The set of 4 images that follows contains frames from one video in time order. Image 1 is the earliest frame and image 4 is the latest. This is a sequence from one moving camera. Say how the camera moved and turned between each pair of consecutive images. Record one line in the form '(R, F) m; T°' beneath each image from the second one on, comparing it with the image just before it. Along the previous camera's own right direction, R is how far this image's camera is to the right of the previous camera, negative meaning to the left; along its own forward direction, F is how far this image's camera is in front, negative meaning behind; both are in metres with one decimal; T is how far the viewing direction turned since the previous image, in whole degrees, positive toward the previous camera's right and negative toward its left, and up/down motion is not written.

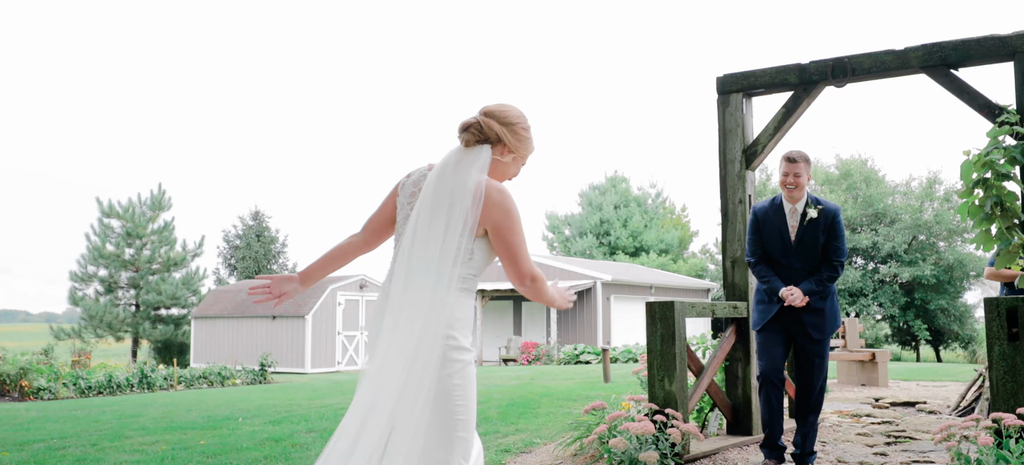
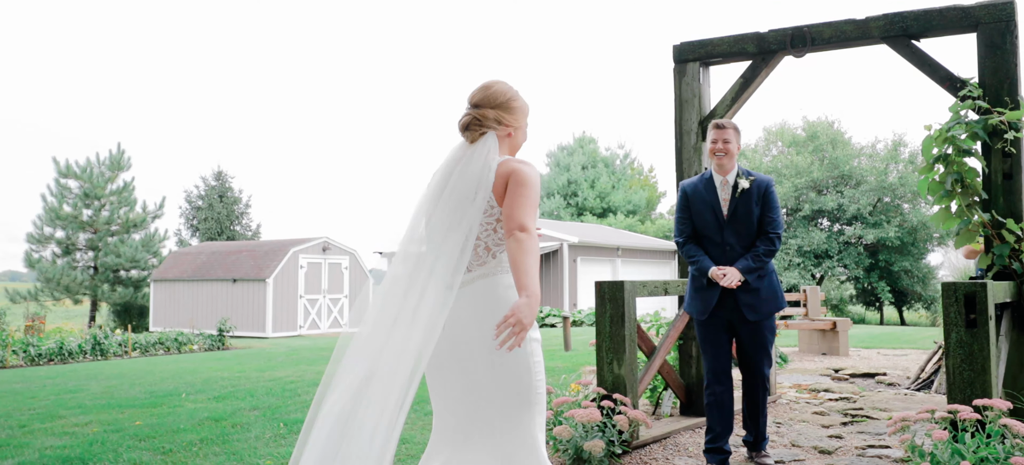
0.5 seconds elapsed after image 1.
(+0.1, +0.2) m; +2°
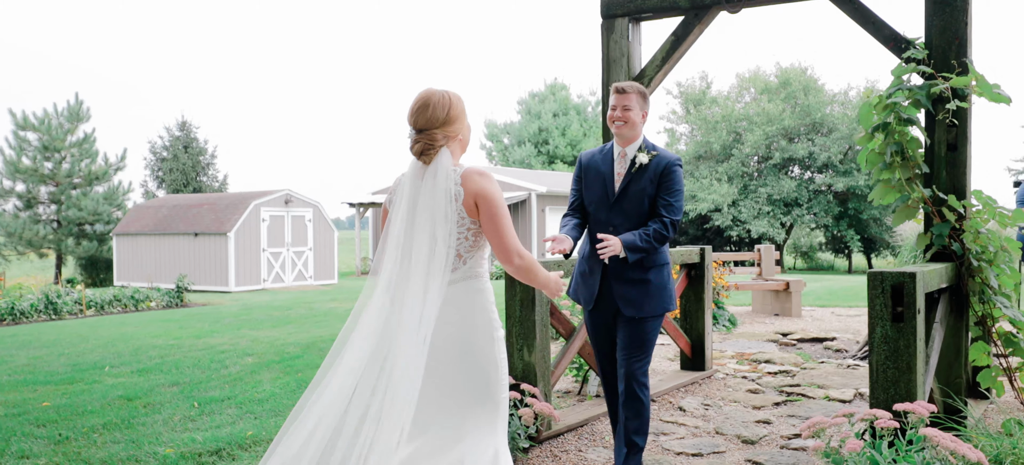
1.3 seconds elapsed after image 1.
(+0.2, +0.3) m; +2°
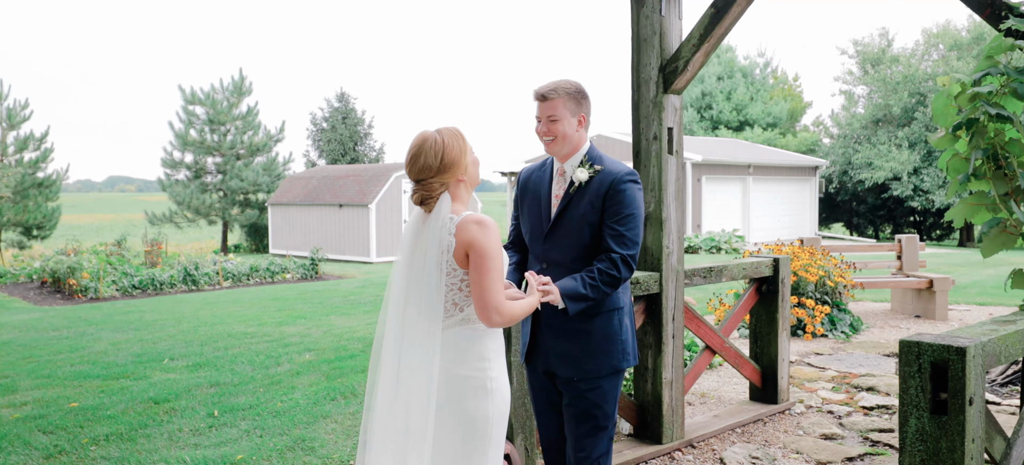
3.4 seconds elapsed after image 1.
(+0.5, +0.6) m; -9°
